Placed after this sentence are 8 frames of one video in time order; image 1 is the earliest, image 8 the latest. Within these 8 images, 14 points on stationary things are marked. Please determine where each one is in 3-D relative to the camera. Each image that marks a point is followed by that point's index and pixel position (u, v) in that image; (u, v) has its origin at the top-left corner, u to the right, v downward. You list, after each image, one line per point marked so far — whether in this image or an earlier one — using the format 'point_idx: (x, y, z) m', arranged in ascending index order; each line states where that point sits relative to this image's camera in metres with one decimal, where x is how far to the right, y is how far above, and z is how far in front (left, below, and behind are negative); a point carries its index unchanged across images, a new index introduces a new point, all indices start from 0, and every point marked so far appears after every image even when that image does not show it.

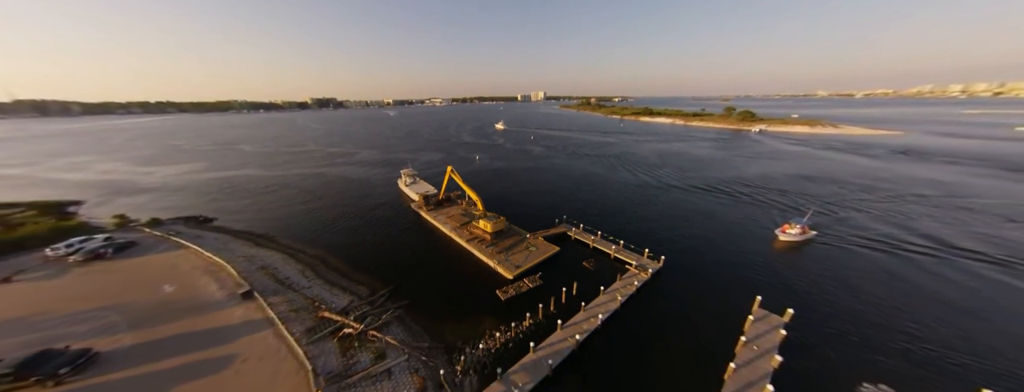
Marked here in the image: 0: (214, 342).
0: (-19.5, -9.5, +16.3) m
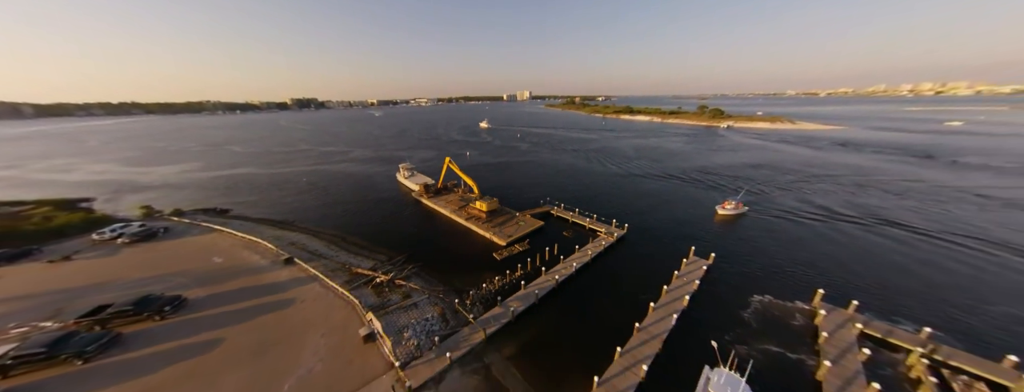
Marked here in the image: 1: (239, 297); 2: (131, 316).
0: (-19.9, -7.9, +20.5) m
1: (-22.2, -8.1, +20.0) m
2: (-26.2, -8.2, +16.8) m
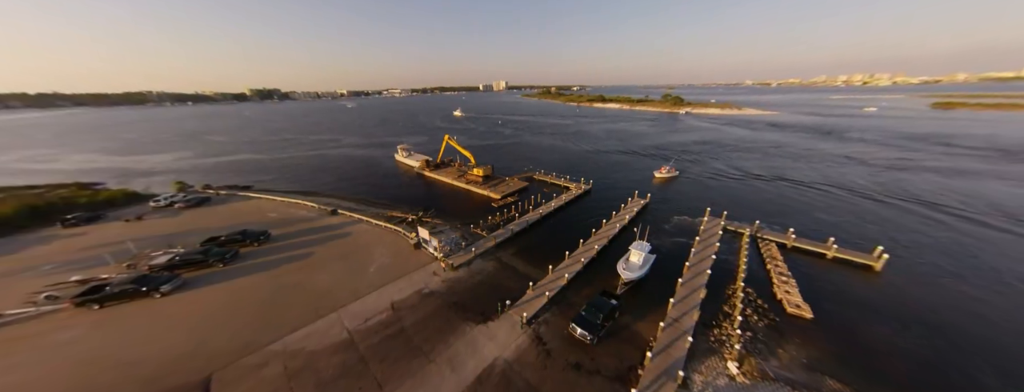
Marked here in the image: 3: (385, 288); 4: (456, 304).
0: (-20.1, -3.7, +27.4) m
1: (-22.4, -4.0, +26.7) m
2: (-26.1, -4.3, +23.2) m
3: (-10.2, -7.4, +19.4) m
4: (-4.2, -8.1, +18.3) m
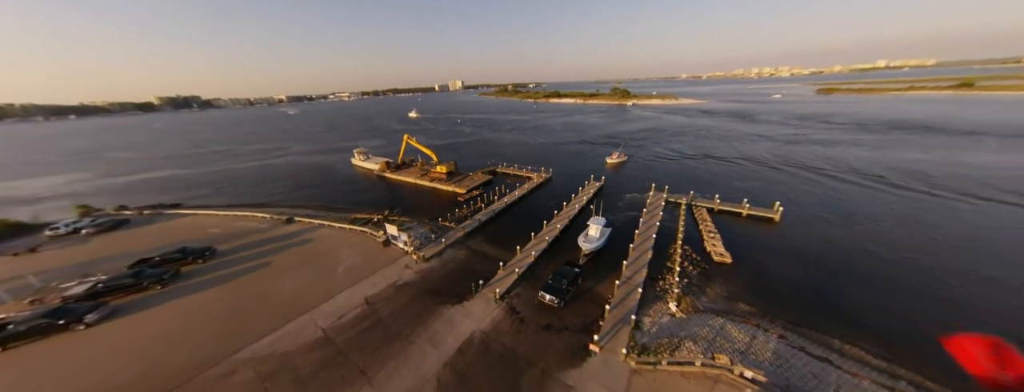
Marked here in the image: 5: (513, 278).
0: (-23.6, -4.4, +25.9) m
1: (-25.7, -4.9, +24.9) m
2: (-28.9, -5.5, +20.9) m
3: (-12.4, -7.2, +19.3) m
4: (-6.3, -7.3, +19.0) m
5: (0.0, -6.6, +19.6) m
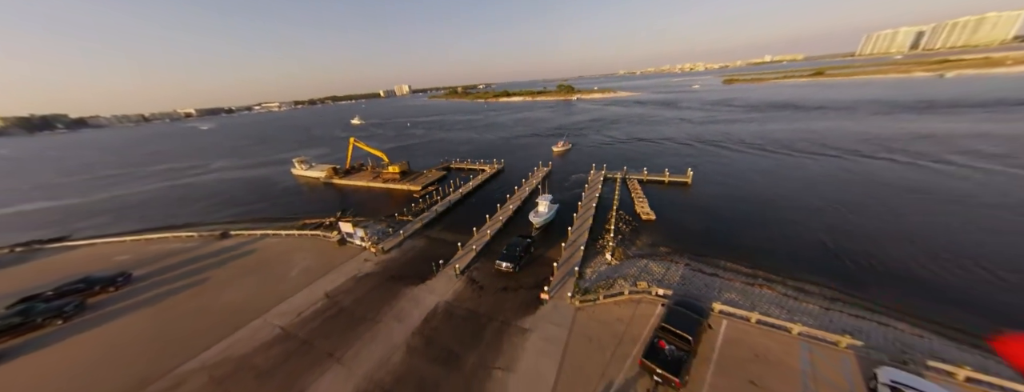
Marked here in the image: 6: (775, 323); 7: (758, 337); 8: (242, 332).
0: (-27.9, -5.5, +23.8) m
1: (-29.8, -6.2, +22.5) m
2: (-32.3, -7.1, +18.1) m
3: (-15.7, -7.0, +19.0) m
4: (-9.6, -6.5, +19.6) m
5: (-3.5, -5.1, +21.2) m
6: (+14.7, -6.9, +13.5) m
7: (+13.3, -7.4, +13.0) m
8: (-17.3, -8.7, +15.5) m
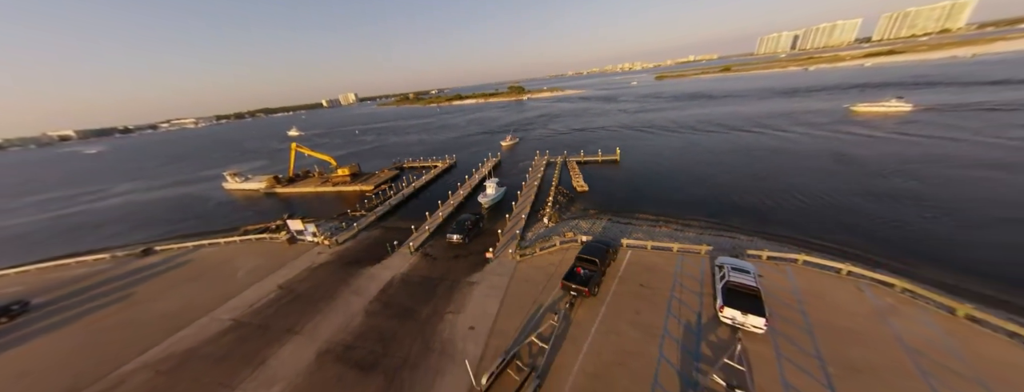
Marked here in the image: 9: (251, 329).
0: (-32.5, -6.4, +22.1) m
1: (-34.1, -7.3, +20.5) m
2: (-35.9, -8.4, +15.7) m
3: (-19.6, -6.7, +19.0) m
4: (-13.8, -5.6, +20.5) m
5: (-8.2, -3.7, +22.9) m
6: (+11.0, -3.5, +17.8) m
7: (+9.7, -4.2, +17.2) m
8: (-20.6, -8.4, +15.3) m
9: (-16.1, -8.2, +14.9) m
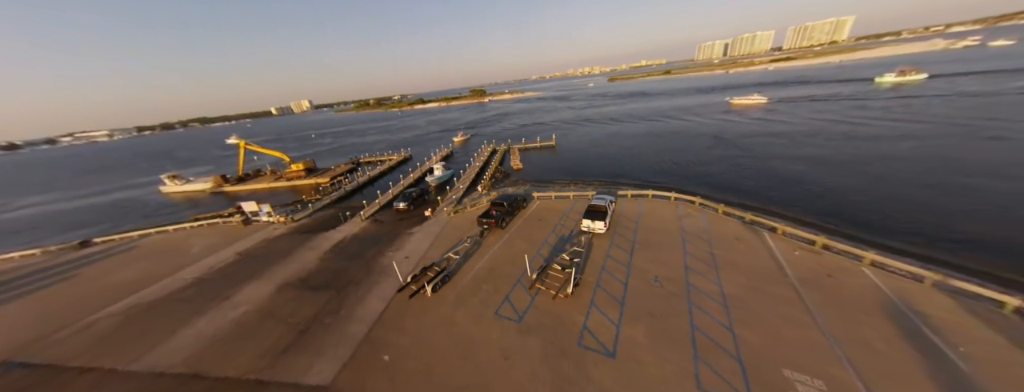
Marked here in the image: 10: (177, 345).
0: (-38.6, -5.4, +22.6) m
1: (-39.9, -6.4, +20.9) m
2: (-41.1, -7.4, +15.9) m
3: (-25.5, -4.9, +21.0) m
4: (-19.8, -3.5, +23.1) m
5: (-14.7, -1.3, +26.2) m
6: (+4.9, 0.0, +23.3) m
7: (+3.7, -0.7, +22.5) m
8: (-25.9, -6.6, +17.2) m
9: (-21.4, -6.1, +17.3) m
10: (-17.1, -7.6, +12.3) m
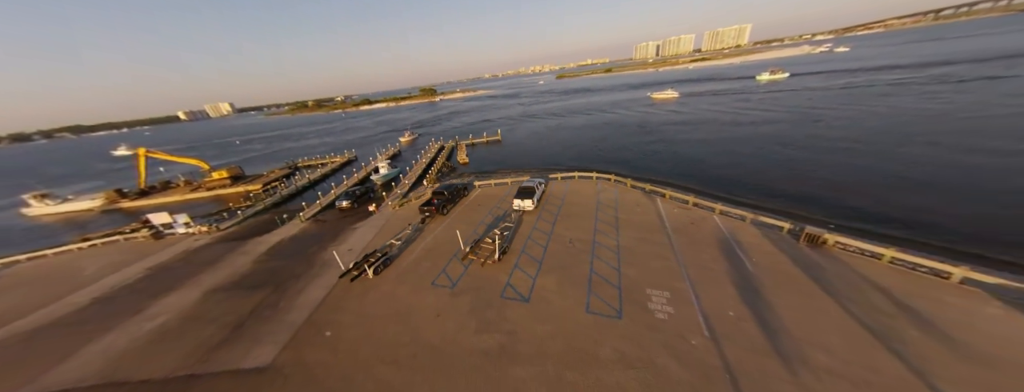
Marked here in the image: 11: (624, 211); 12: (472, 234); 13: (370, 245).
0: (-43.3, -7.2, +18.4) m
1: (-44.3, -8.3, +16.5) m
2: (-44.6, -9.4, +11.4) m
3: (-30.1, -5.7, +18.7) m
4: (-25.0, -4.0, +21.6) m
5: (-20.5, -1.4, +25.4) m
6: (-0.9, +1.3, +25.4) m
7: (-1.8, +0.6, +24.5) m
8: (-29.8, -7.5, +14.9) m
9: (-25.4, -6.6, +15.6) m
10: (-20.4, -7.8, +11.4) m
11: (+8.6, -1.2, +18.4) m
12: (-2.8, -2.7, +17.5) m
13: (-10.4, -3.7, +17.7) m
